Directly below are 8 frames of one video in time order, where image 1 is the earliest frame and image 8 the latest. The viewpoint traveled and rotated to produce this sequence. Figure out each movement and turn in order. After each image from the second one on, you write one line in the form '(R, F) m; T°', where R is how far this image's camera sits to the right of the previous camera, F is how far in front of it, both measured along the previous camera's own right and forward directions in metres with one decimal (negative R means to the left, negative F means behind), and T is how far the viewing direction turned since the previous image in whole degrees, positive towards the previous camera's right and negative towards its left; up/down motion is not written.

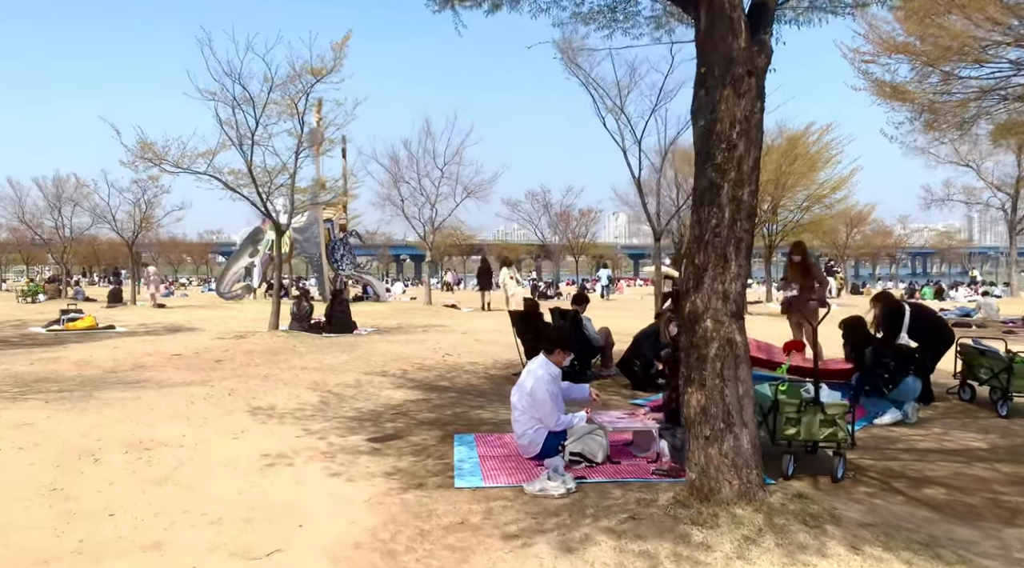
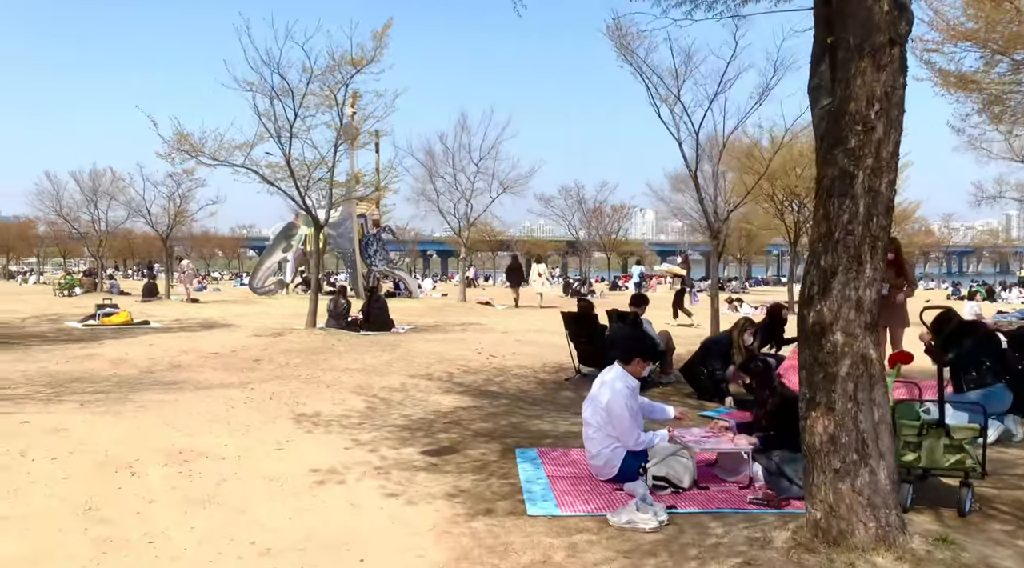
(-0.3, +0.5) m; -2°
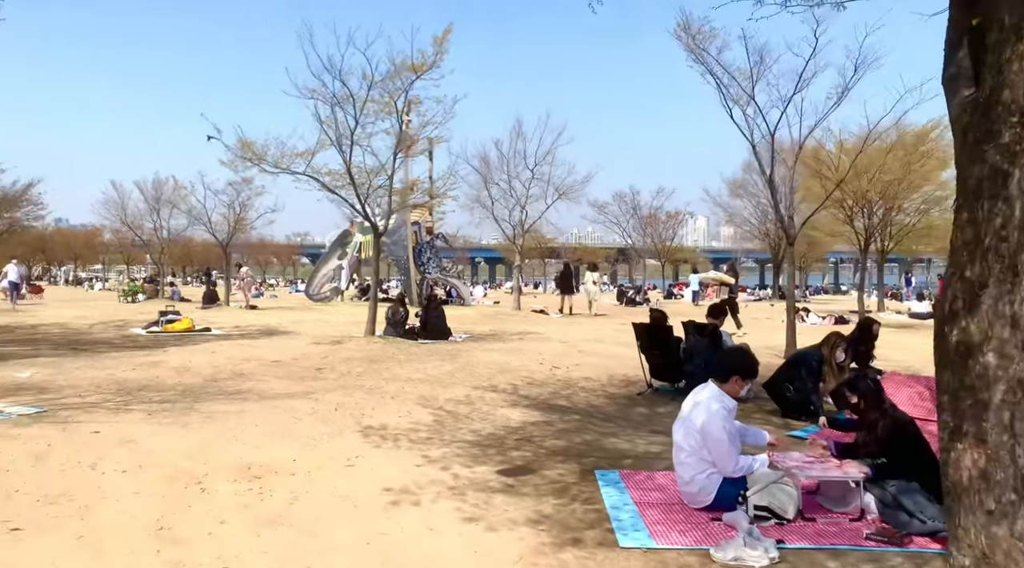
(-0.2, +0.3) m; -4°
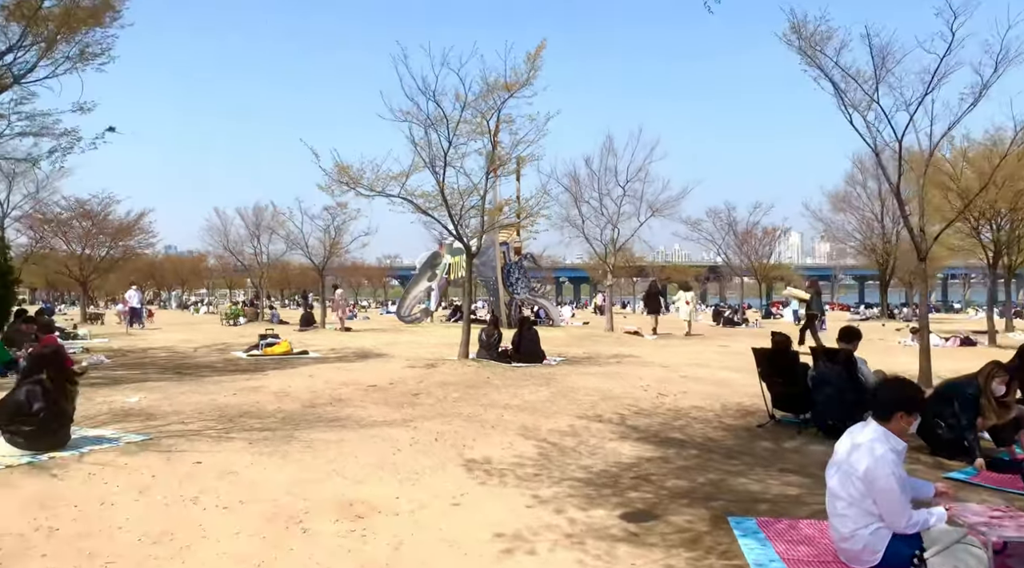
(-0.2, +0.4) m; -6°
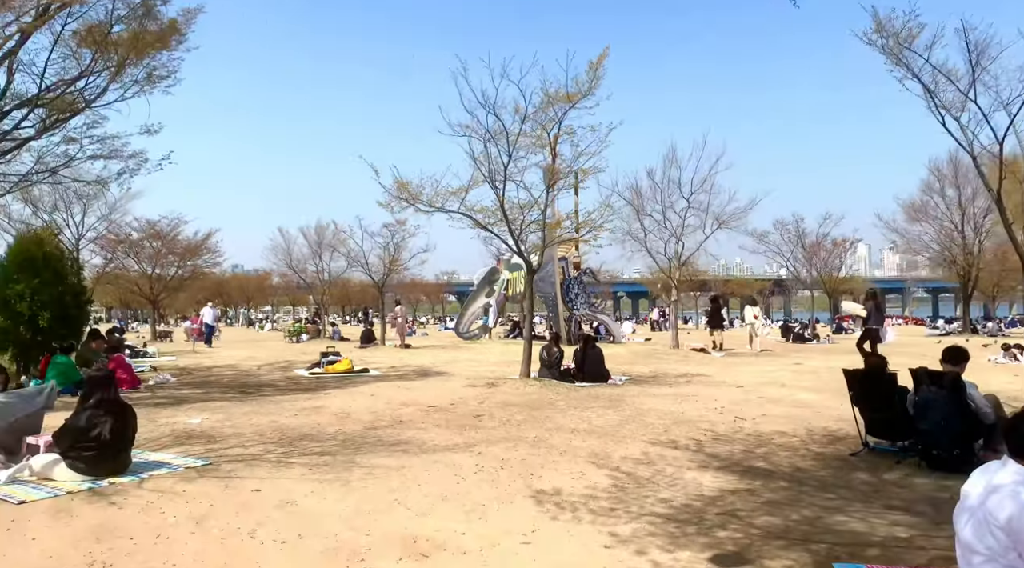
(-0.1, +0.4) m; -4°
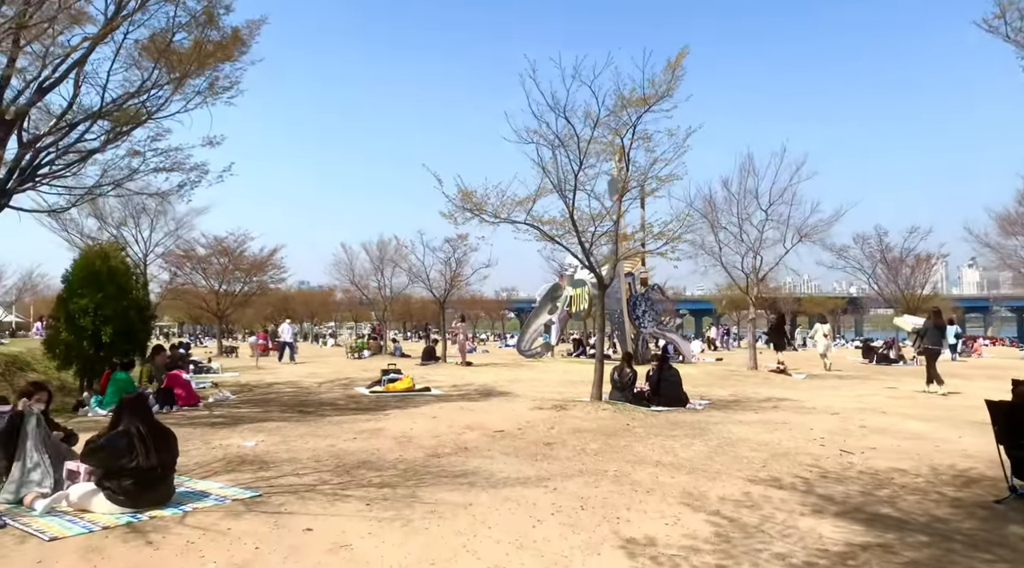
(-0.2, +0.8) m; -4°
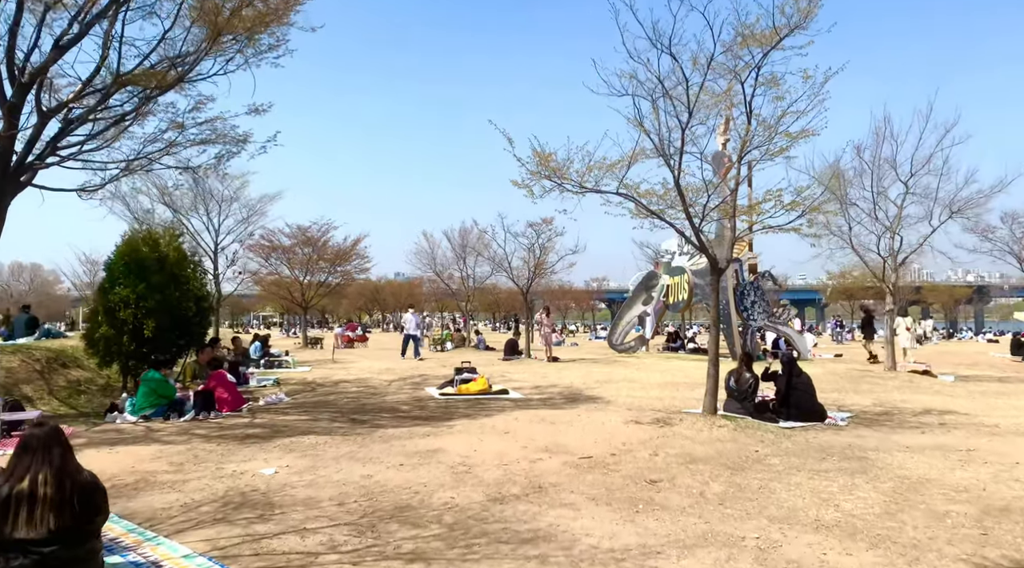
(0.0, +2.4) m; -6°
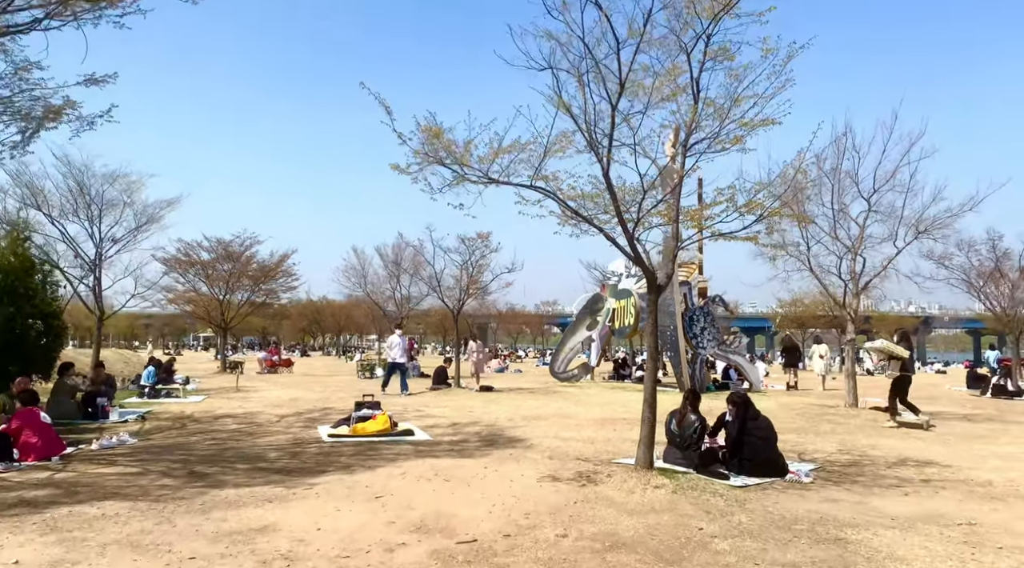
(+0.7, +2.3) m; +3°
